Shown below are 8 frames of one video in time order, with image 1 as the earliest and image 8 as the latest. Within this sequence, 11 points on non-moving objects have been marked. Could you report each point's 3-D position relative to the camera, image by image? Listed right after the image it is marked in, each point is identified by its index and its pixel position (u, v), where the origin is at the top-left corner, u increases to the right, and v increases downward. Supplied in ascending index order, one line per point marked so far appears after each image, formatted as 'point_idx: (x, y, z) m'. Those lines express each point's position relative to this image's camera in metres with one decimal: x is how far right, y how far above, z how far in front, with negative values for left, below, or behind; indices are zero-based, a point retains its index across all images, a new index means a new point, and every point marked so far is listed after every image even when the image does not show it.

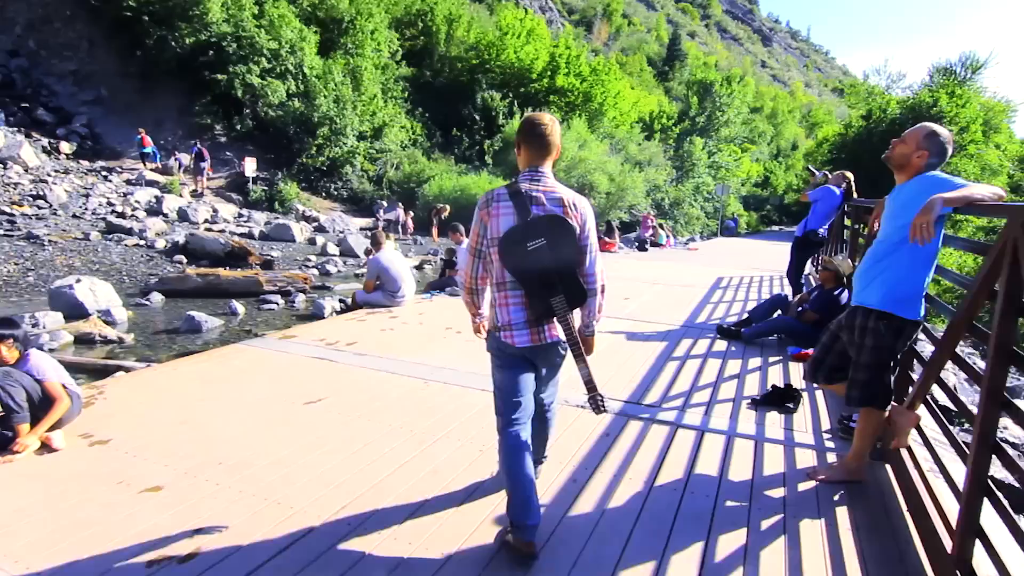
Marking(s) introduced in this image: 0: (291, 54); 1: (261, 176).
0: (-6.9, +7.4, +18.8) m
1: (-7.6, +3.4, +18.1) m
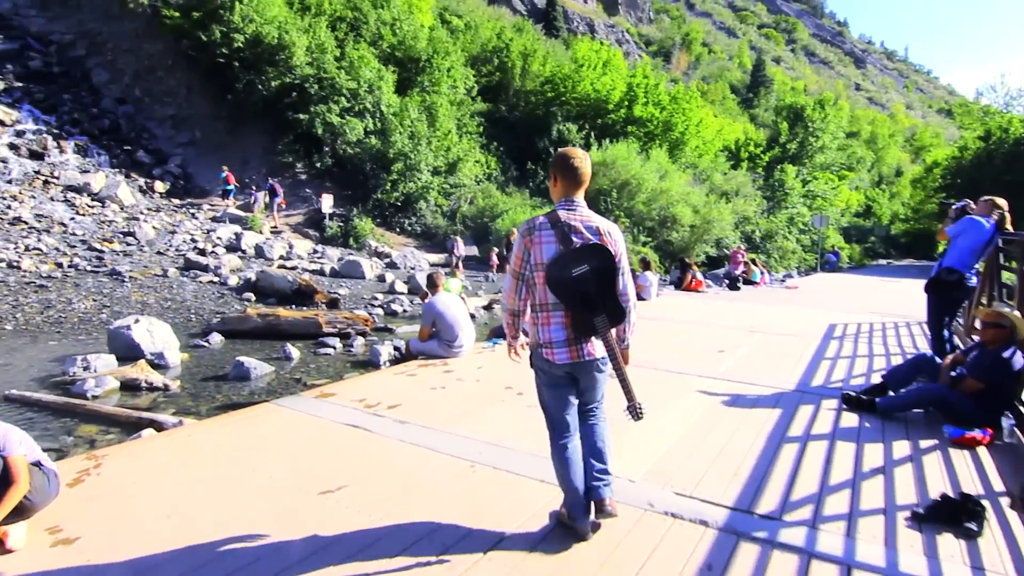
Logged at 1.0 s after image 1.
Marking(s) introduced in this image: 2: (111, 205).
0: (-4.5, +6.3, +19.2) m
1: (-5.3, +2.3, +18.4) m
2: (-10.1, +2.1, +15.3) m
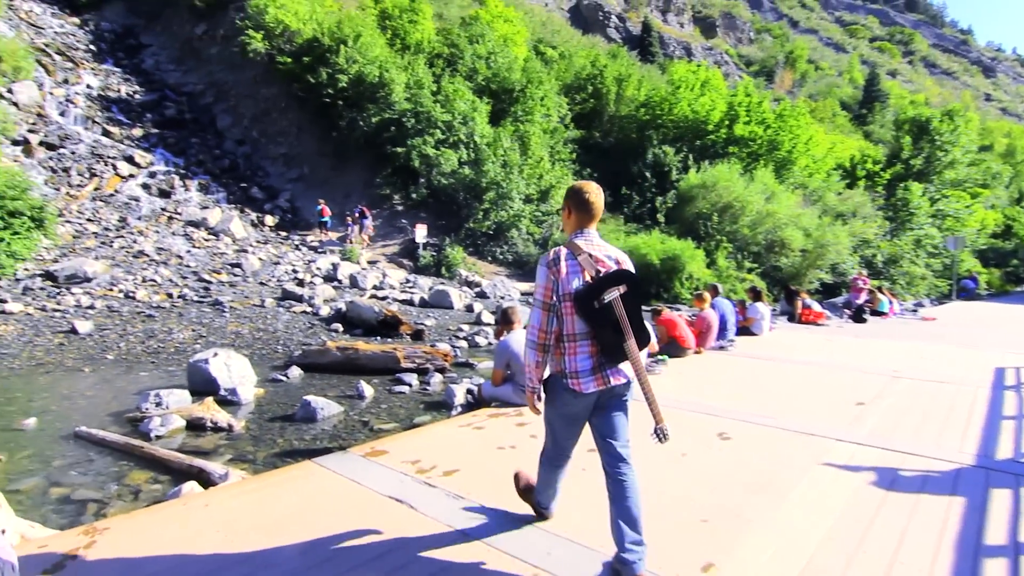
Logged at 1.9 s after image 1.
0: (-1.6, +5.3, +19.3) m
1: (-2.5, +1.4, +18.4) m
2: (-7.7, +1.4, +16.2) m
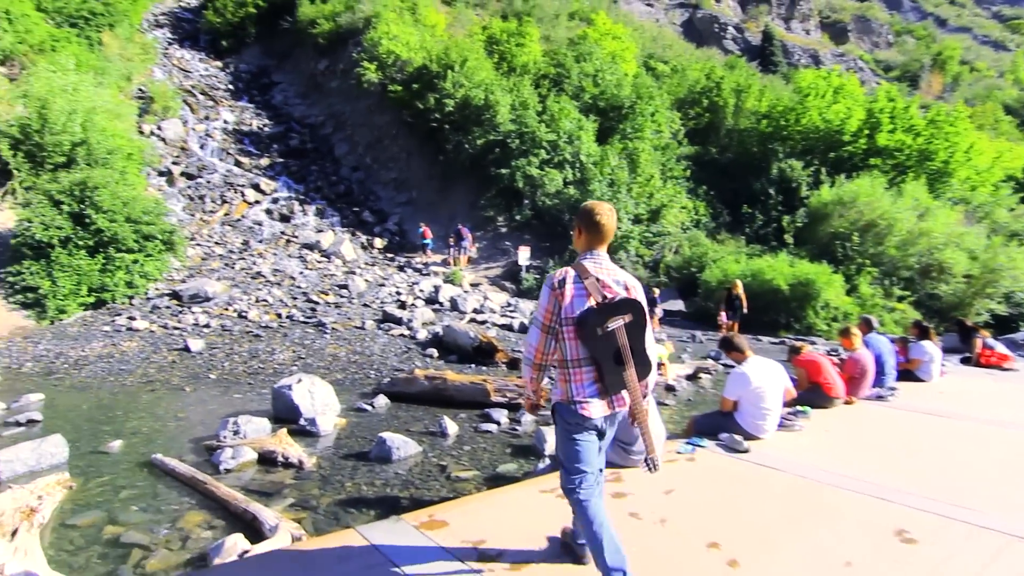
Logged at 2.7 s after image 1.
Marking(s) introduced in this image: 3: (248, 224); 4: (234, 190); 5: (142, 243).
0: (+1.8, +4.6, +18.8) m
1: (+0.6, +0.7, +17.9) m
2: (-4.9, +0.8, +16.6) m
3: (-7.6, +1.9, +17.6) m
4: (-8.6, +3.2, +18.9) m
5: (-8.6, +1.1, +13.7) m
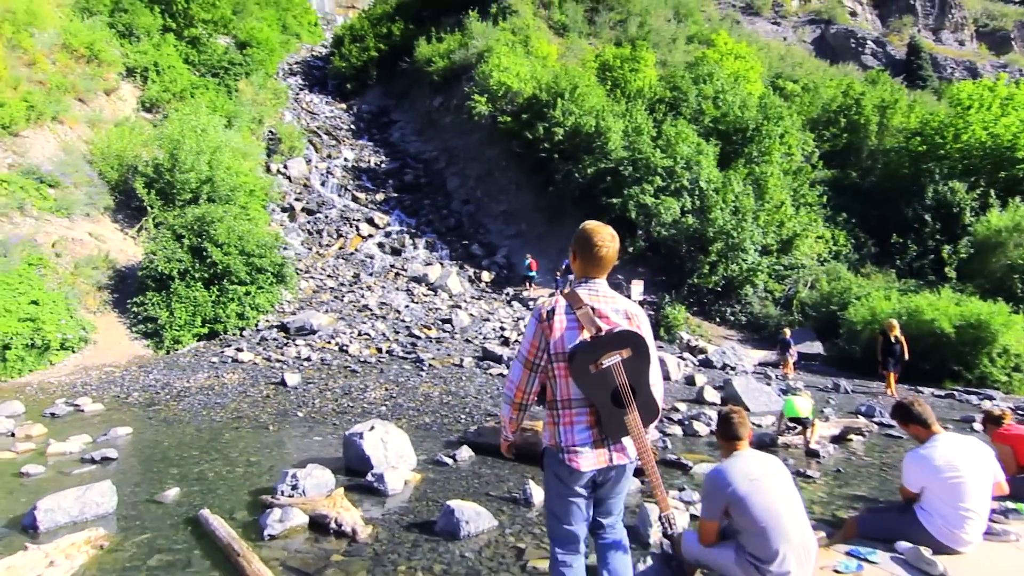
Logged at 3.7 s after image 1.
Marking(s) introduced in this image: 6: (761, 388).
0: (+5.1, +3.5, +17.5) m
1: (+3.7, -0.3, +16.6) m
2: (-2.0, -0.2, +16.4) m
3: (-4.5, +0.9, +17.9) m
4: (-5.2, +2.1, +19.4) m
5: (-6.1, +0.3, +14.2) m
6: (+4.5, -1.8, +11.0) m
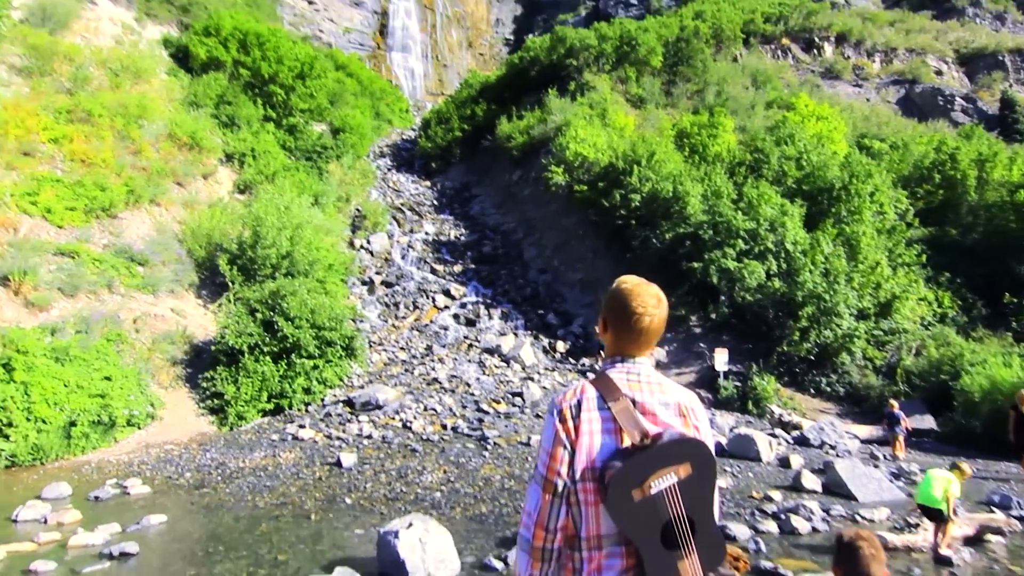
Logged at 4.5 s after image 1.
0: (+7.0, +1.6, +16.3) m
1: (+5.6, -2.1, +15.1) m
2: (-0.1, -2.1, +15.7) m
3: (-2.4, -1.2, +17.6) m
4: (-2.9, -0.2, +19.3) m
5: (-4.5, -1.4, +14.1) m
6: (+5.6, -2.9, +9.3) m
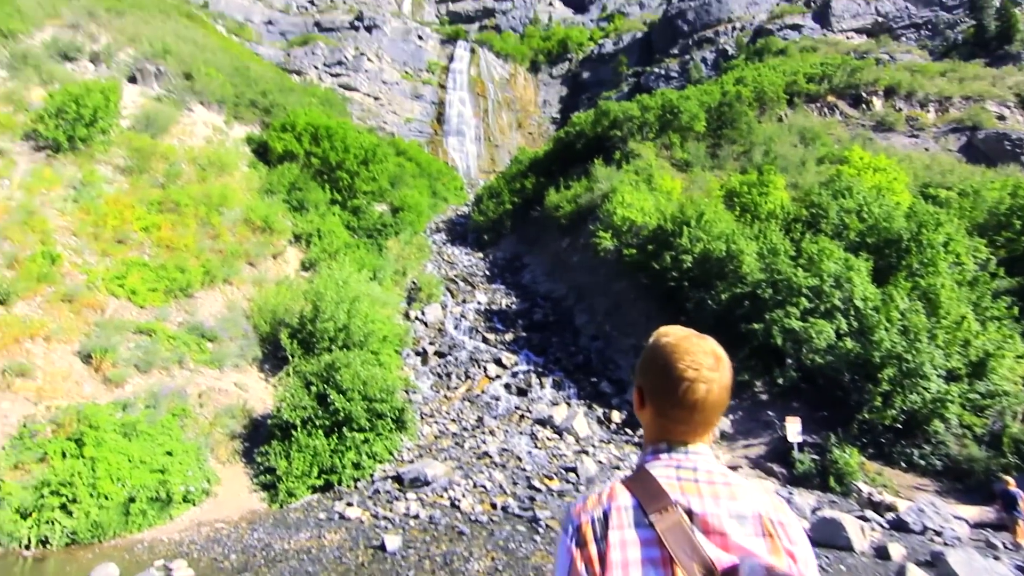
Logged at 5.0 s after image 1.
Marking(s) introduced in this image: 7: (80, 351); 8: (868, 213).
0: (+8.3, 0.0, +15.4) m
1: (+6.9, -3.6, +14.0) m
2: (+1.3, -3.8, +15.0) m
3: (-0.9, -3.2, +17.2) m
4: (-1.3, -2.5, +19.1) m
5: (-3.2, -3.2, +13.9) m
6: (+6.4, -3.7, +8.1) m
7: (-10.3, -1.5, +14.3) m
8: (+10.4, +2.2, +17.6) m
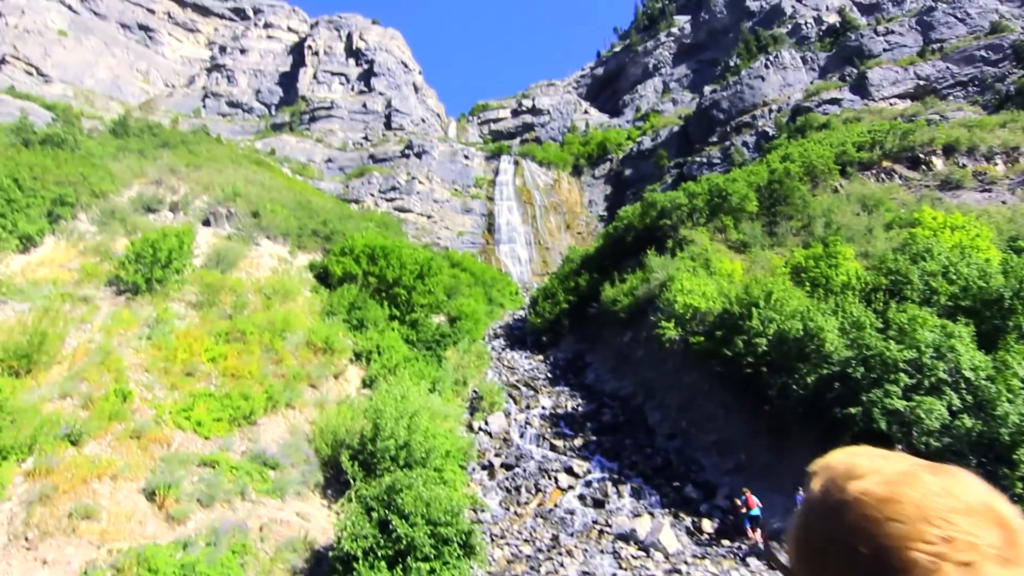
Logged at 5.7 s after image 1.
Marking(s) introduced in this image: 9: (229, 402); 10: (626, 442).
0: (+9.8, -1.6, +13.5) m
1: (+8.6, -5.1, +11.7) m
2: (+3.1, -6.0, +13.1) m
3: (+1.2, -6.0, +15.6) m
4: (+1.0, -5.6, +17.6) m
5: (-1.5, -5.6, +12.6) m
6: (+7.5, -4.3, +6.0) m
7: (-8.6, -4.7, +13.9) m
8: (+12.0, +0.4, +15.9) m
9: (-8.2, -3.3, +17.0) m
10: (+3.7, -5.2, +19.8) m
